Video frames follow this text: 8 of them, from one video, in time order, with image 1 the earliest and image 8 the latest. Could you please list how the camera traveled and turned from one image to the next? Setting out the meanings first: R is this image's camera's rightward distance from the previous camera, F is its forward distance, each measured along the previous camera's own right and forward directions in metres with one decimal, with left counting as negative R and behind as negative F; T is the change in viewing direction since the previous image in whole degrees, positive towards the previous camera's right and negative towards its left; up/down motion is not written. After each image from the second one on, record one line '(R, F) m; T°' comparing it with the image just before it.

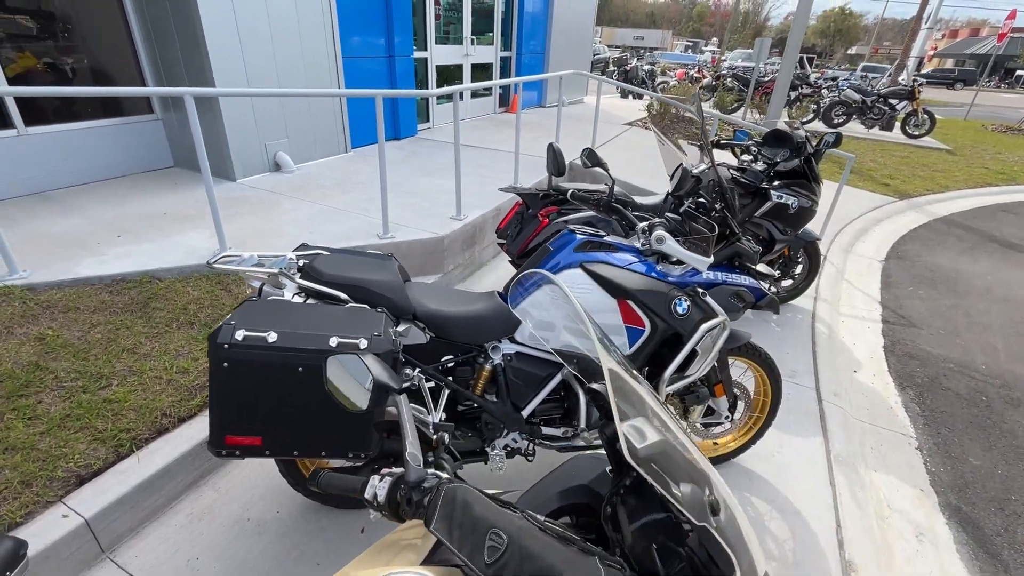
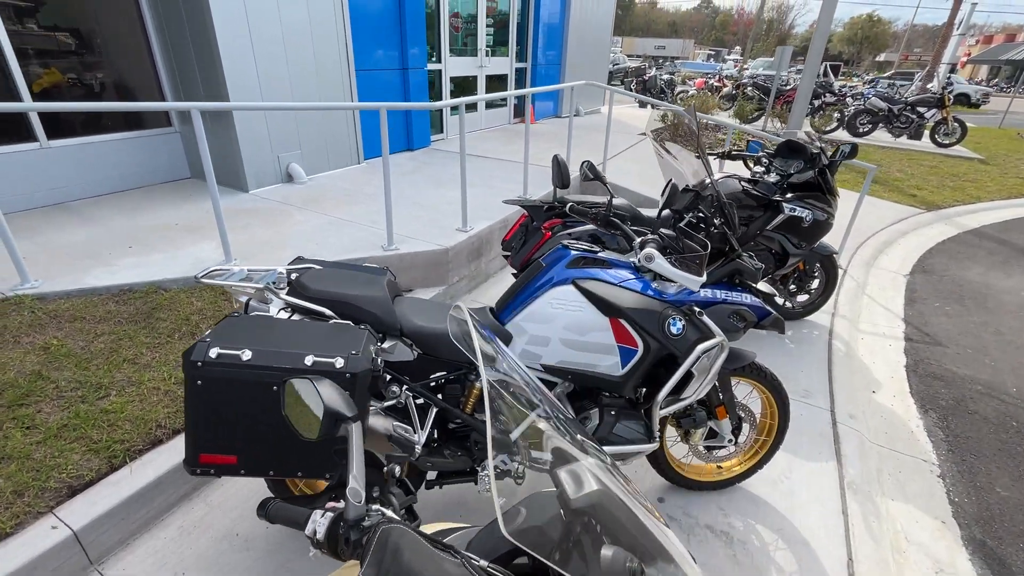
(+0.1, +0.1) m; -2°
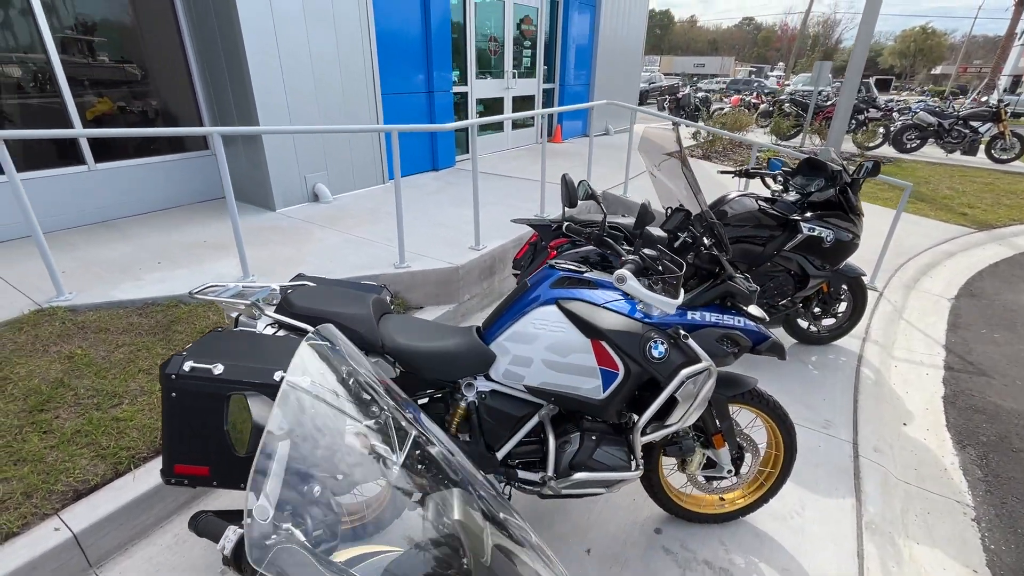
(+0.2, 0.0) m; -4°
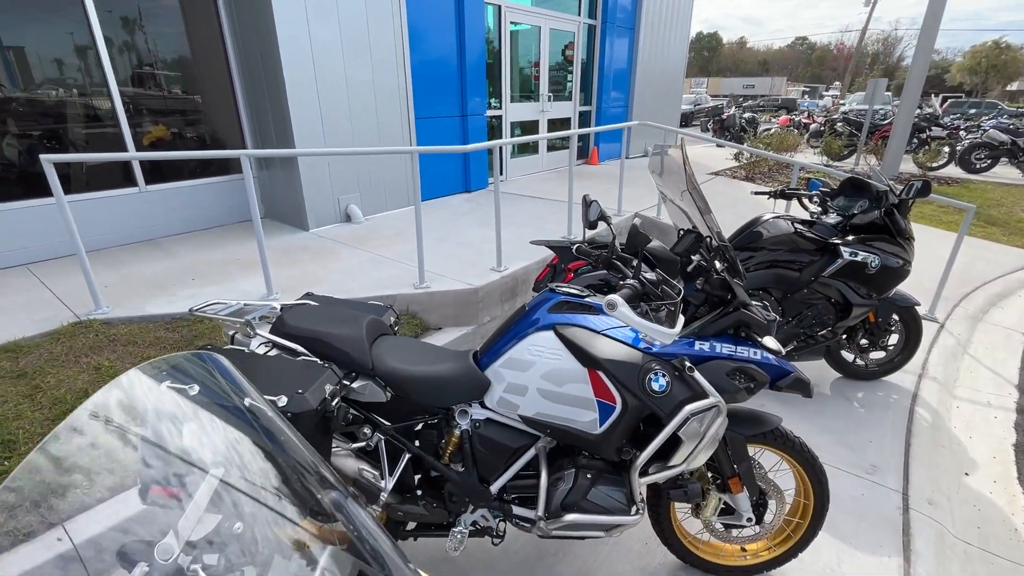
(+0.2, +0.1) m; -5°
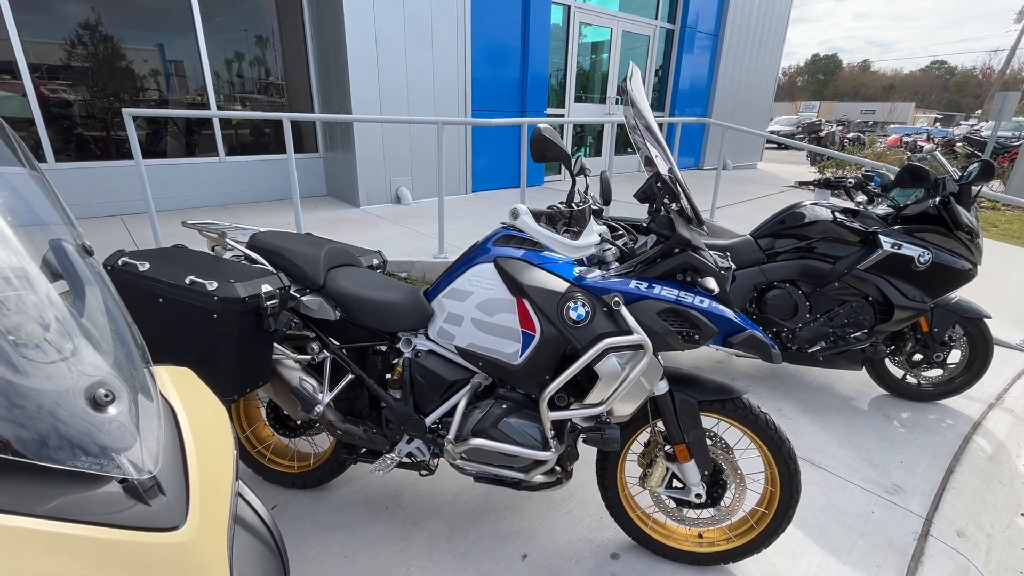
(+0.5, +0.1) m; -10°
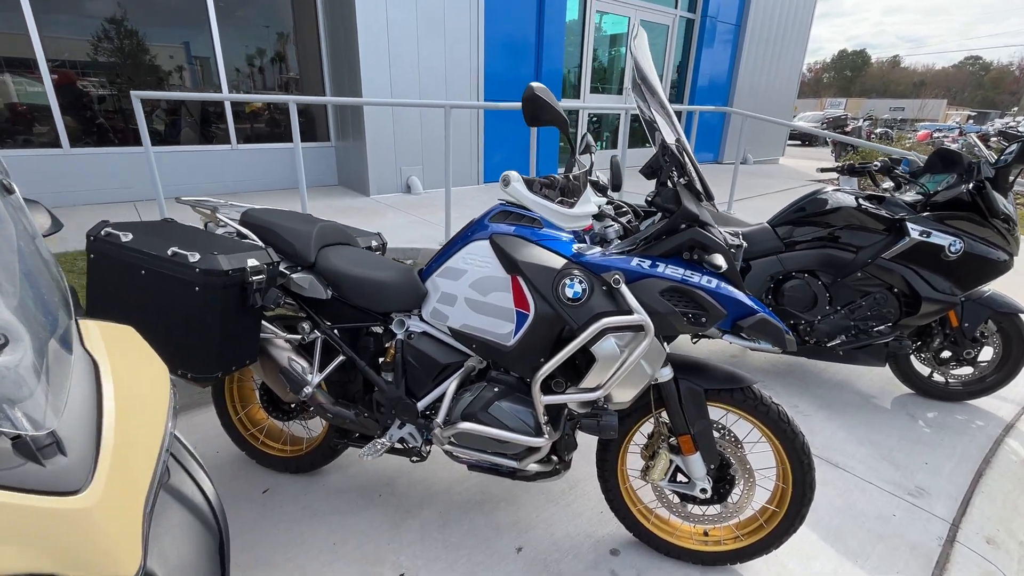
(+0.1, +0.1) m; -2°
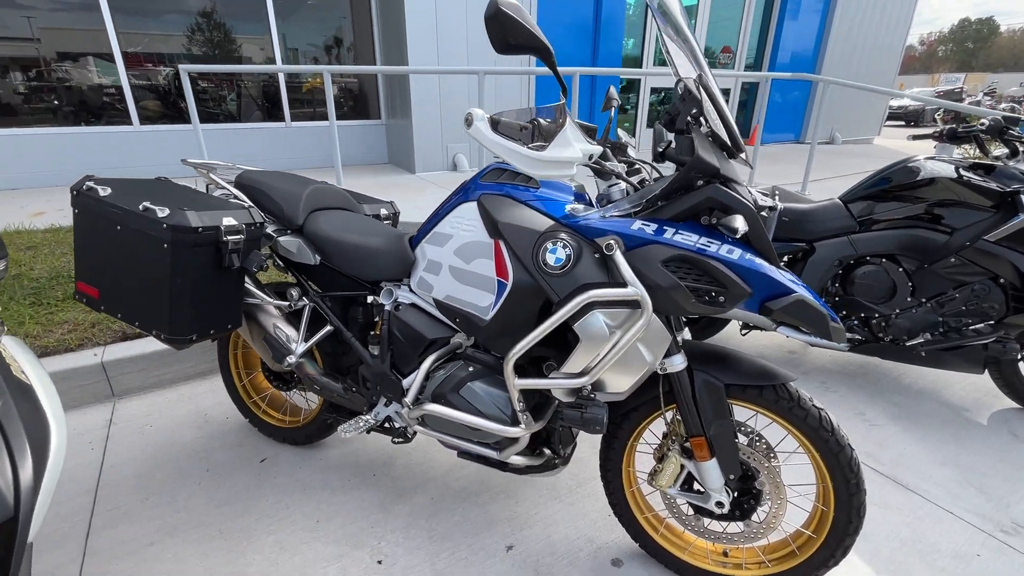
(+0.2, +0.2) m; -8°
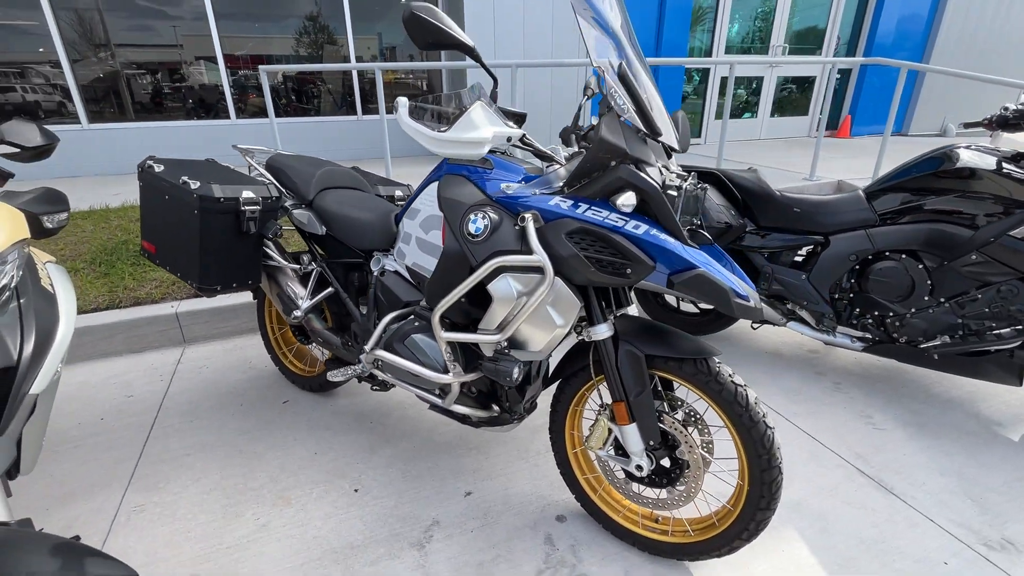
(+0.5, -0.1) m; -10°
